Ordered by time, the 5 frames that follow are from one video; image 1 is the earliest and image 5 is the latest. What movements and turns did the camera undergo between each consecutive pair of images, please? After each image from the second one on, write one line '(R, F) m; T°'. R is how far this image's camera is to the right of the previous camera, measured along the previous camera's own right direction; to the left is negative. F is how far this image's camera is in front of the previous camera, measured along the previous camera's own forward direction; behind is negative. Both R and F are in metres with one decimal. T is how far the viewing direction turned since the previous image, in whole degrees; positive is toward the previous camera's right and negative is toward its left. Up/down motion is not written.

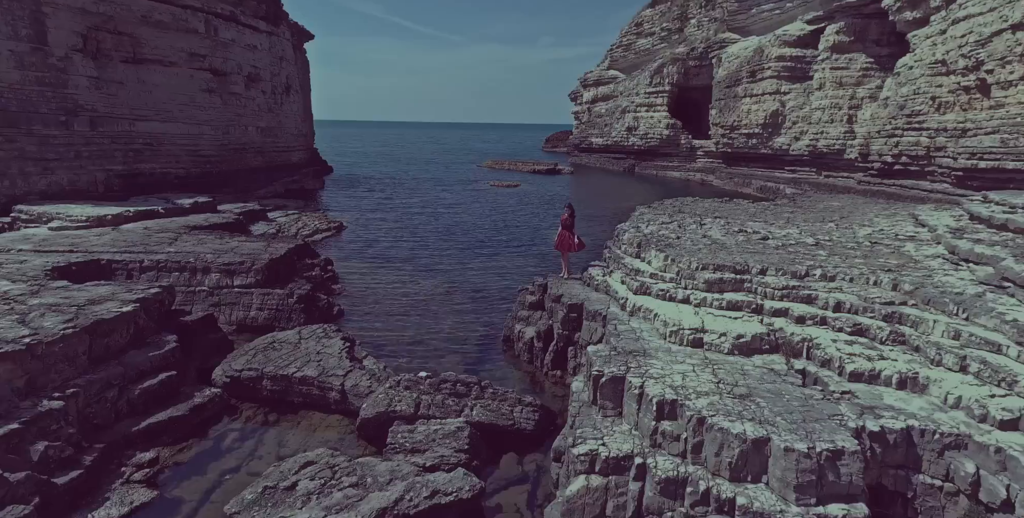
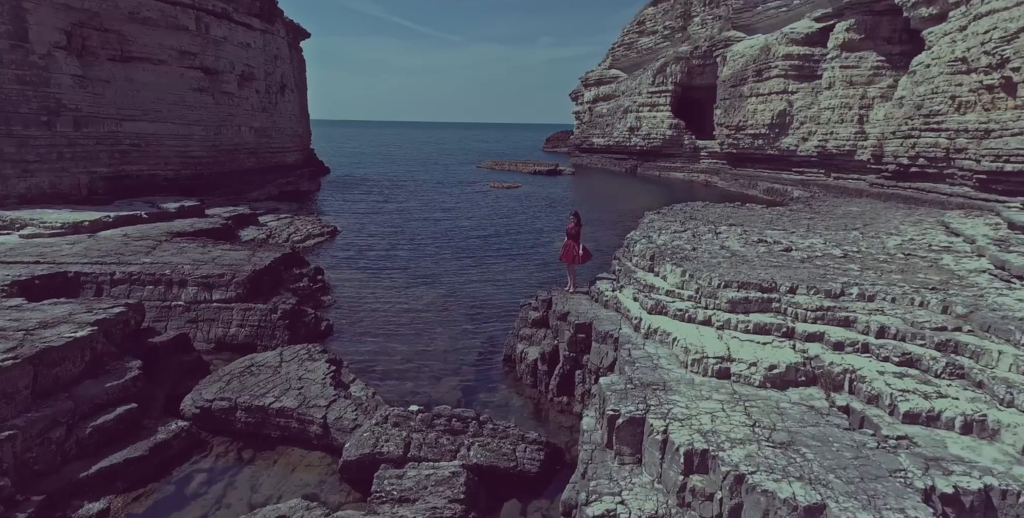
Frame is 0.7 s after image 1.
(0.0, +0.9) m; 0°
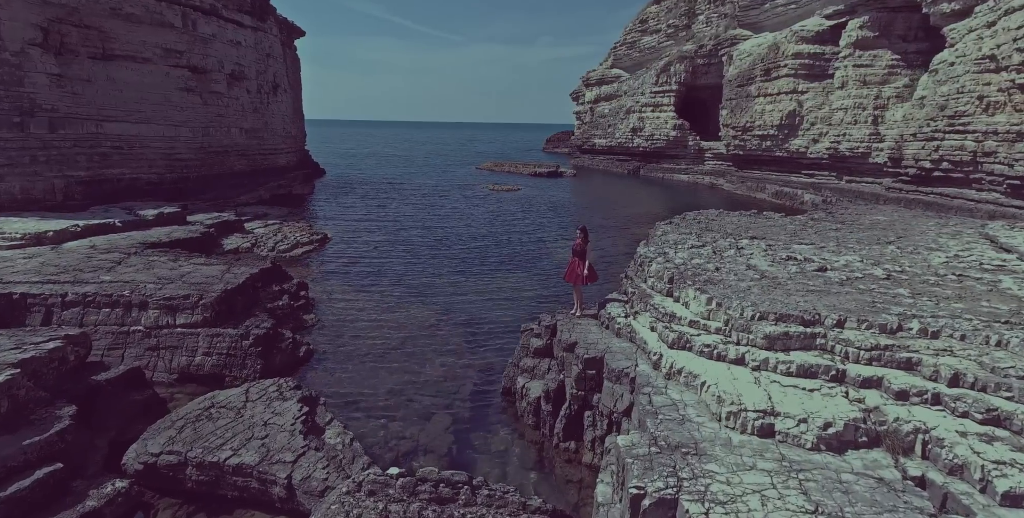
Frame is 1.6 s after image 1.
(0.0, +1.2) m; 0°
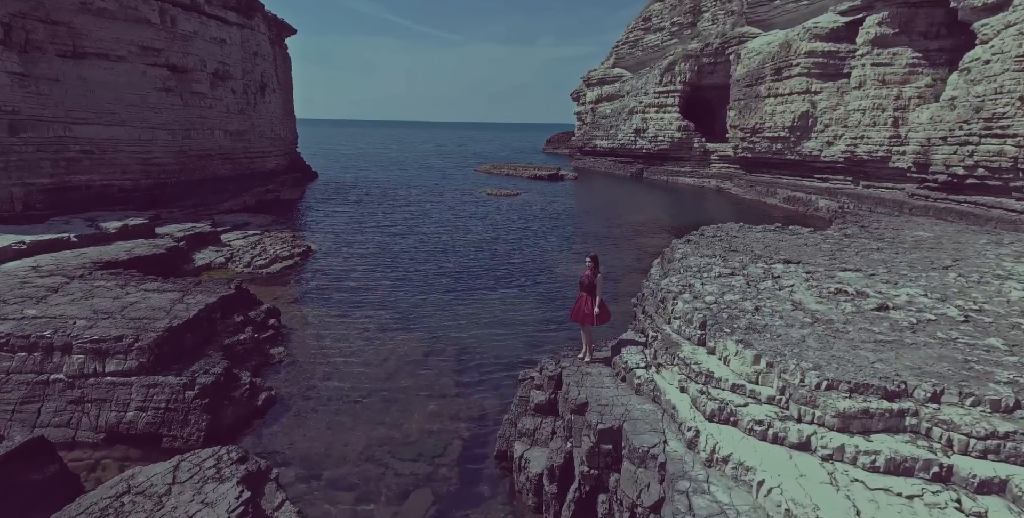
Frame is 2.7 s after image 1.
(+0.1, +1.6) m; 0°
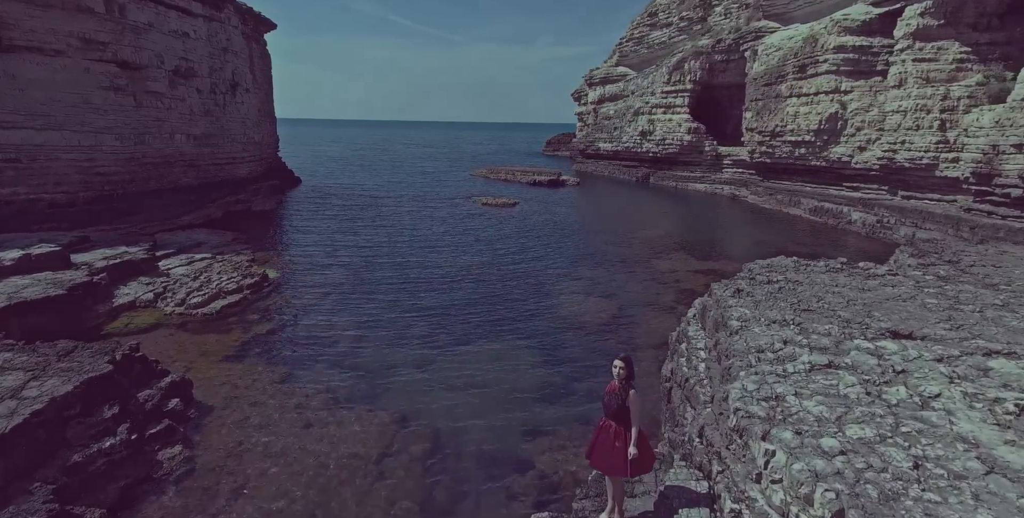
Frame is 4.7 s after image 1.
(+0.2, +3.2) m; 0°
